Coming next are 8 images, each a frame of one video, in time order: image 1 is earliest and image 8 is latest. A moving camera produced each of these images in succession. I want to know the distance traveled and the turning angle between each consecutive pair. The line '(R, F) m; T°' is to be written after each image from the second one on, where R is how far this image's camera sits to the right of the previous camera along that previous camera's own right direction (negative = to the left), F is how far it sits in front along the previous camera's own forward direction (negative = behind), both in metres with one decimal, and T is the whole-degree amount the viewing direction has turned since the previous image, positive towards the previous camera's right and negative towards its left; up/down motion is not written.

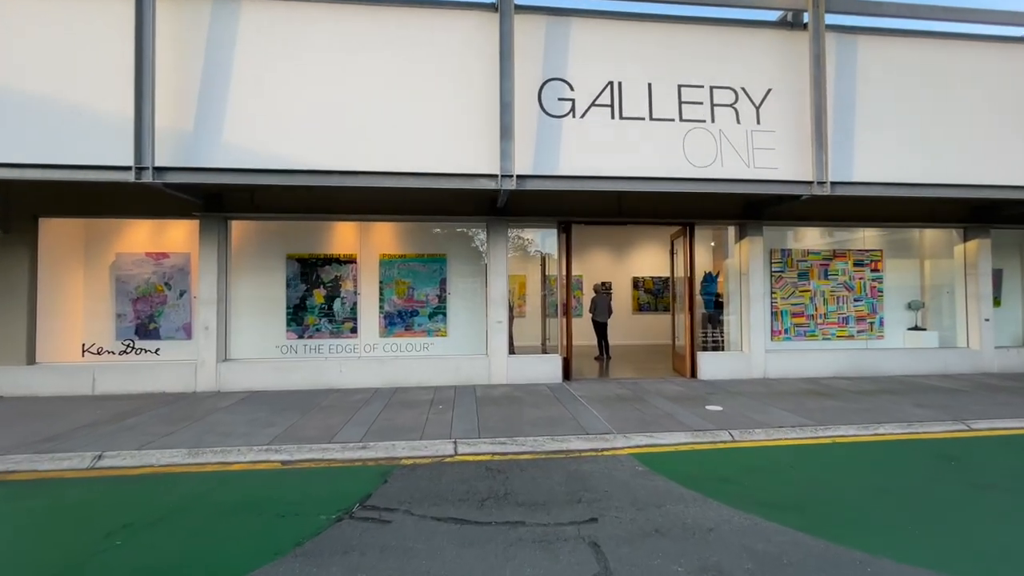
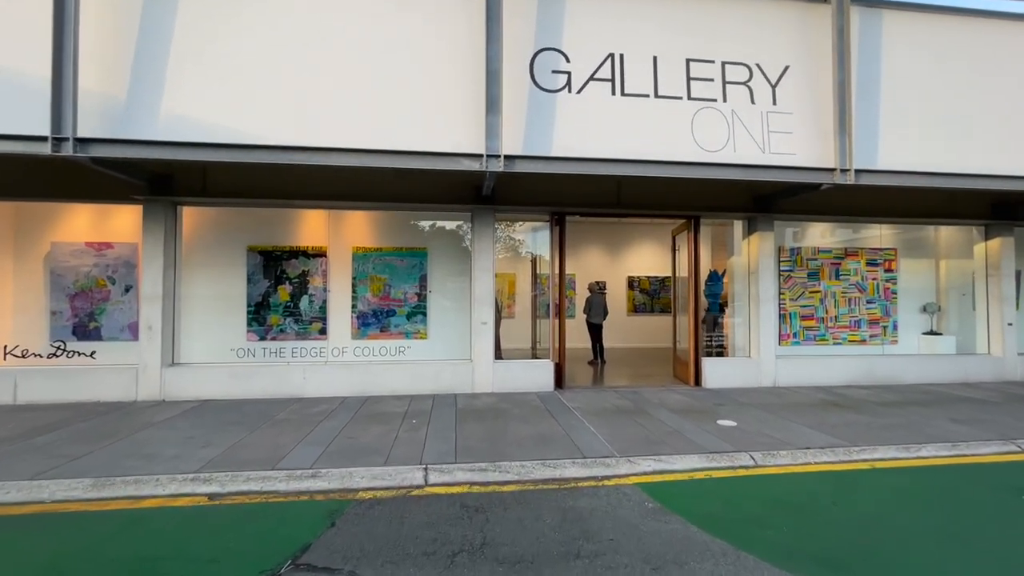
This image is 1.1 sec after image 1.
(+0.1, +0.8) m; +1°
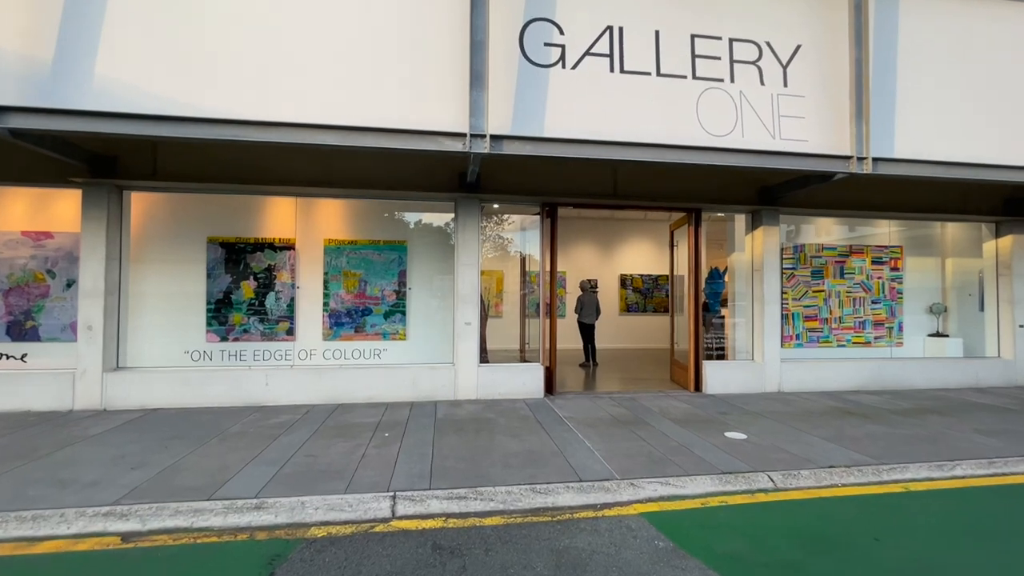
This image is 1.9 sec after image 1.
(0.0, +0.6) m; +1°
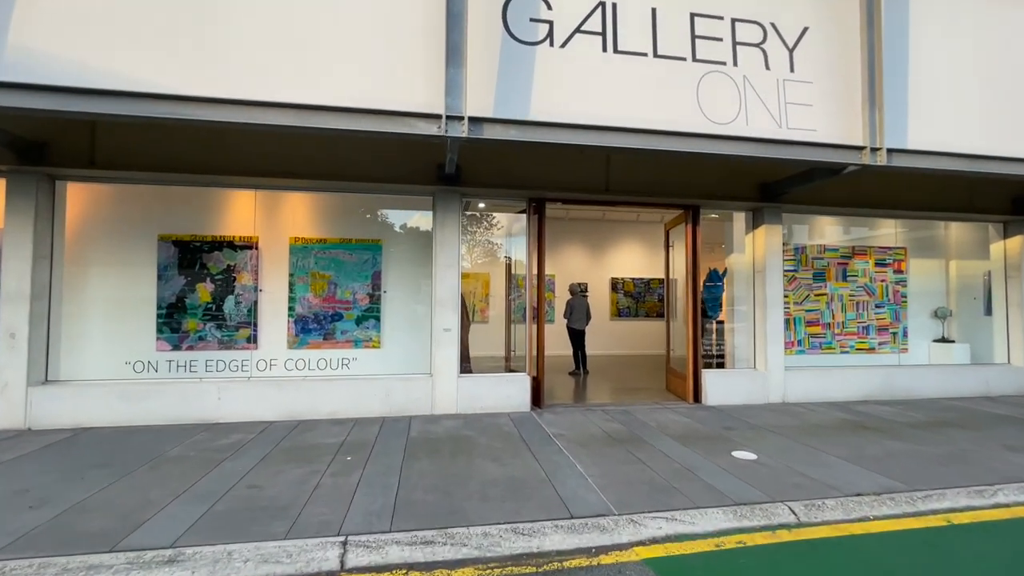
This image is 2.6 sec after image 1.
(+0.1, +0.6) m; +1°
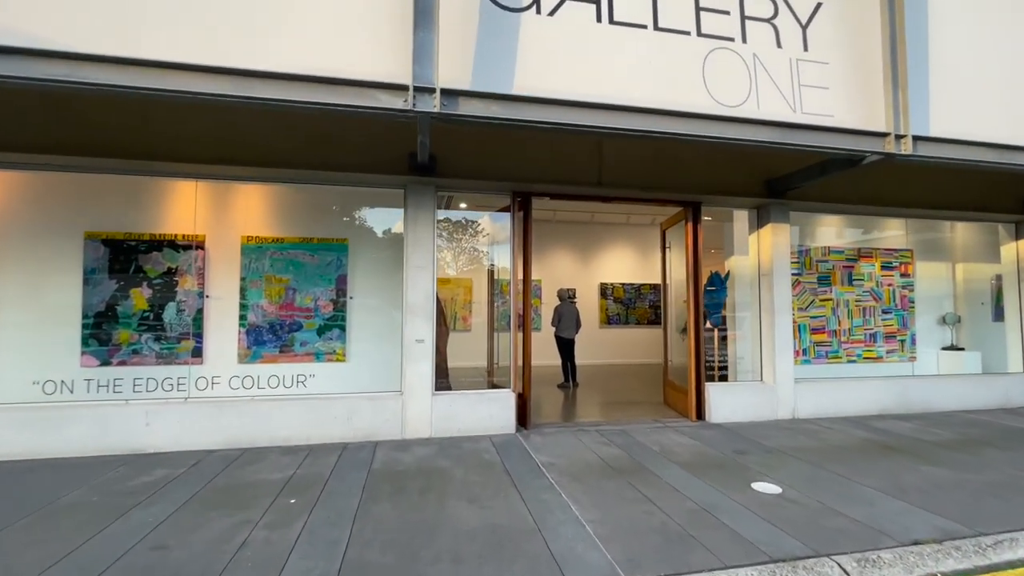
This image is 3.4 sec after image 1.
(0.0, +0.7) m; +2°
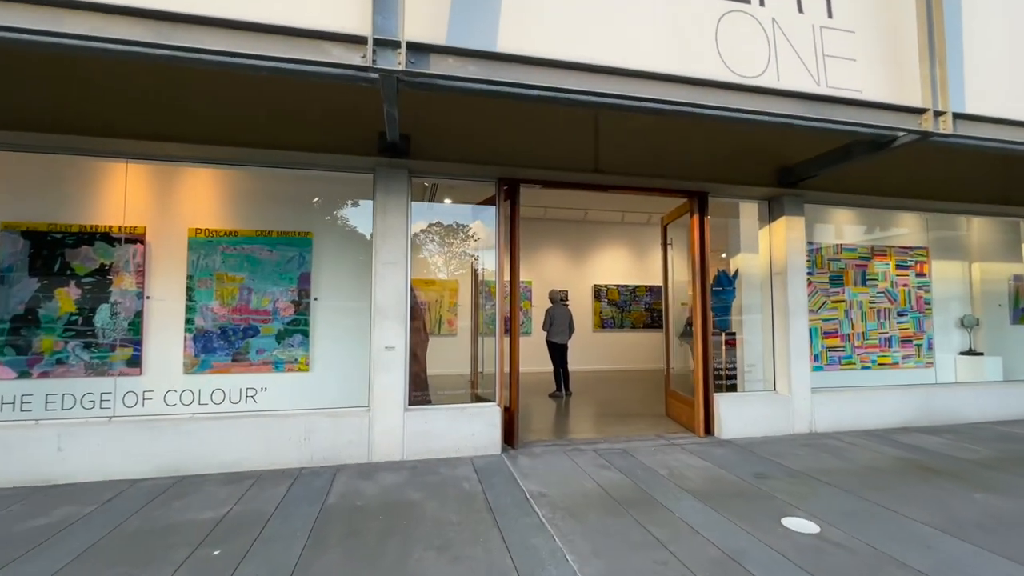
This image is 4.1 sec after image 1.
(+0.1, +0.7) m; +1°
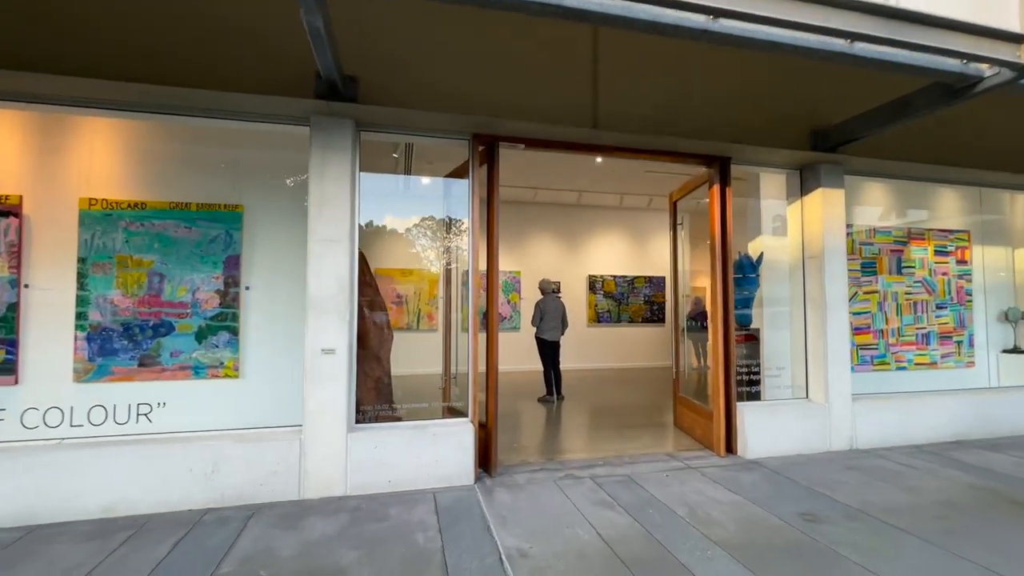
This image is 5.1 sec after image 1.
(+0.1, +1.0) m; +1°
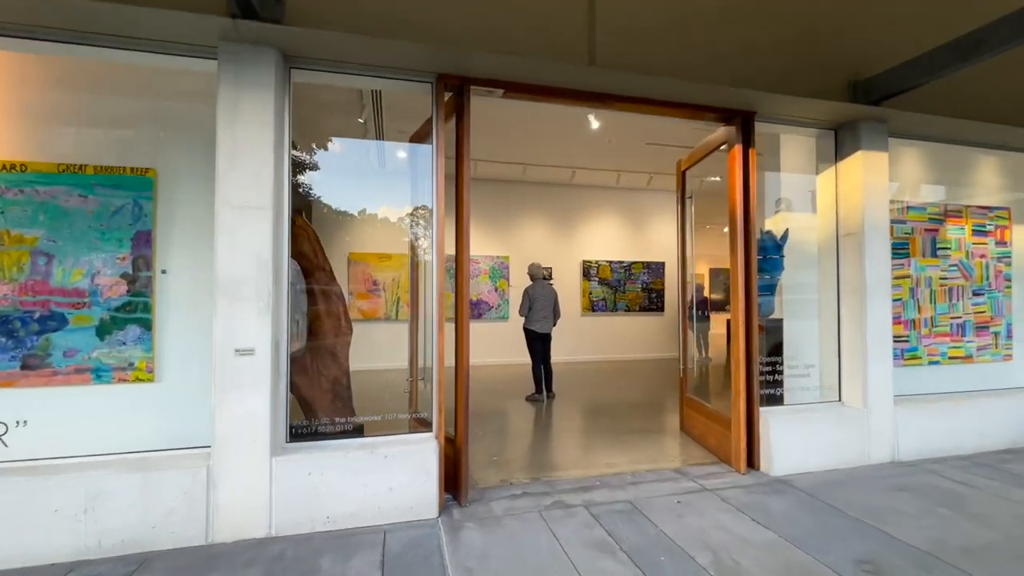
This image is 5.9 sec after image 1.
(+0.1, +0.8) m; +1°
